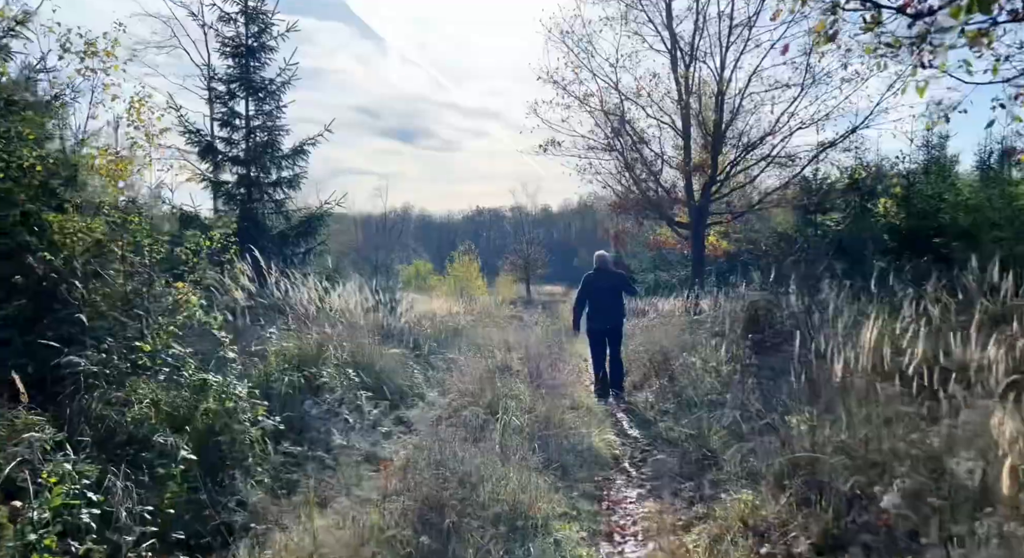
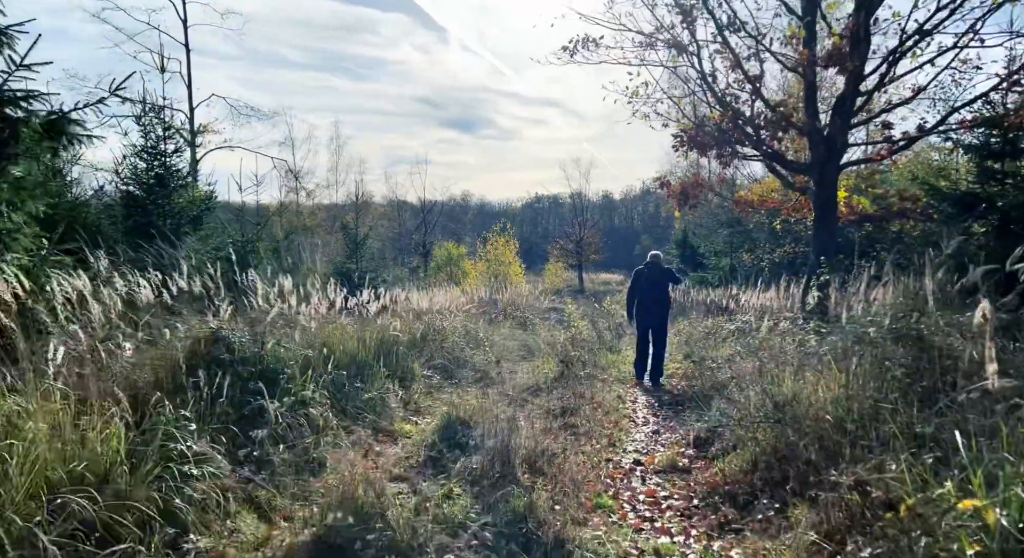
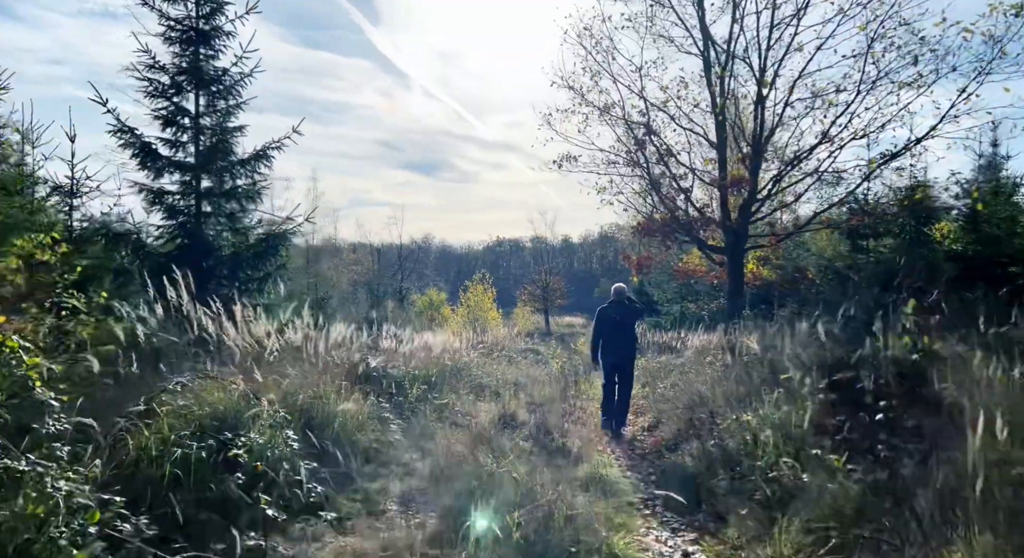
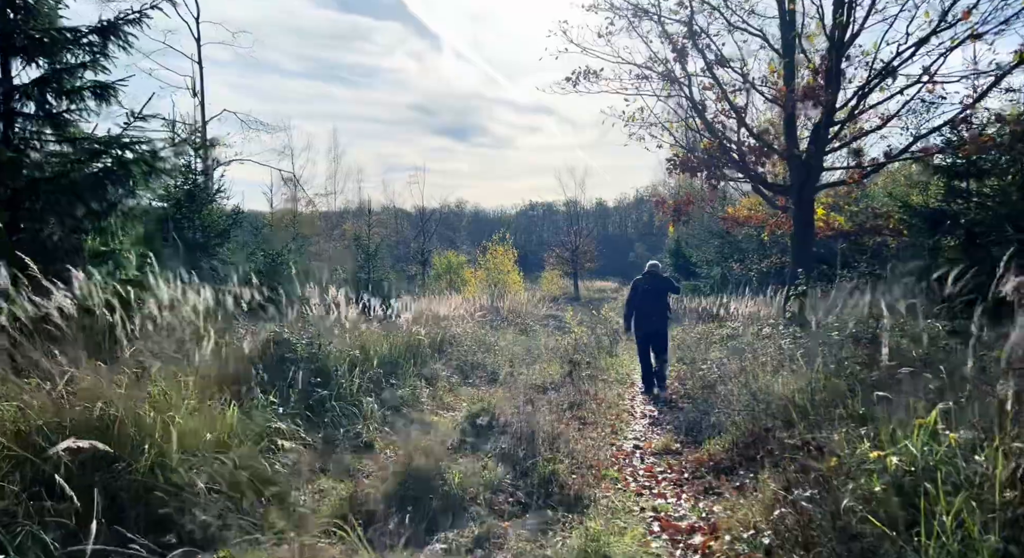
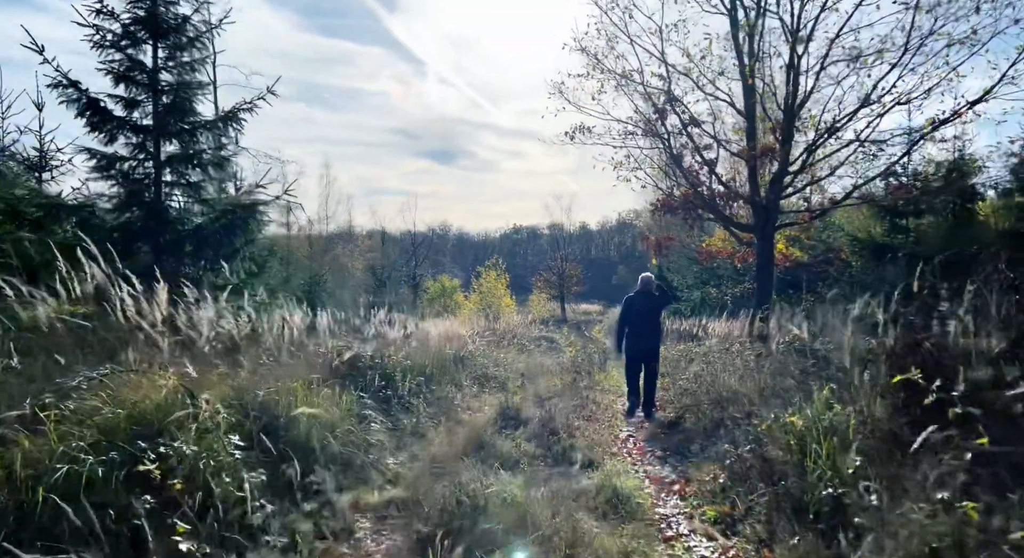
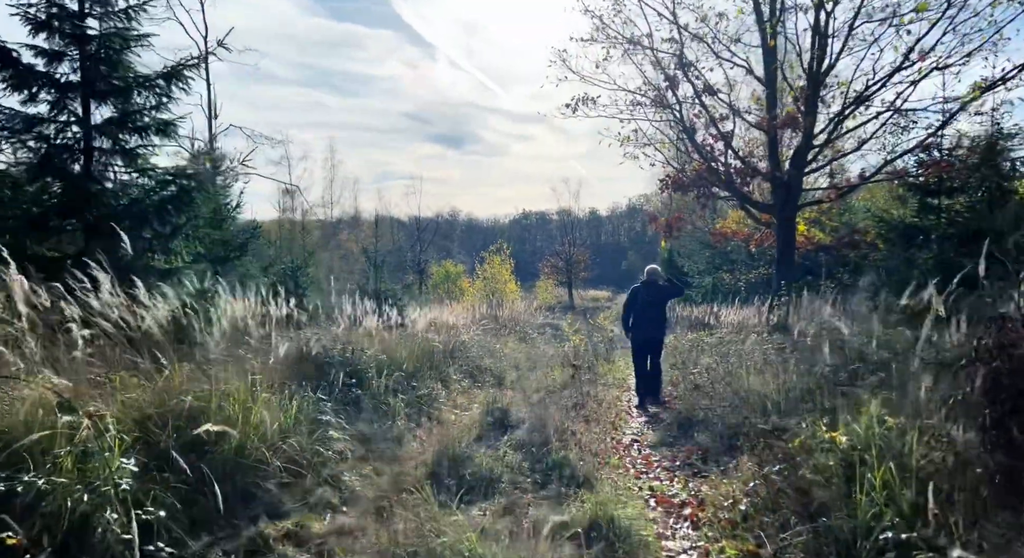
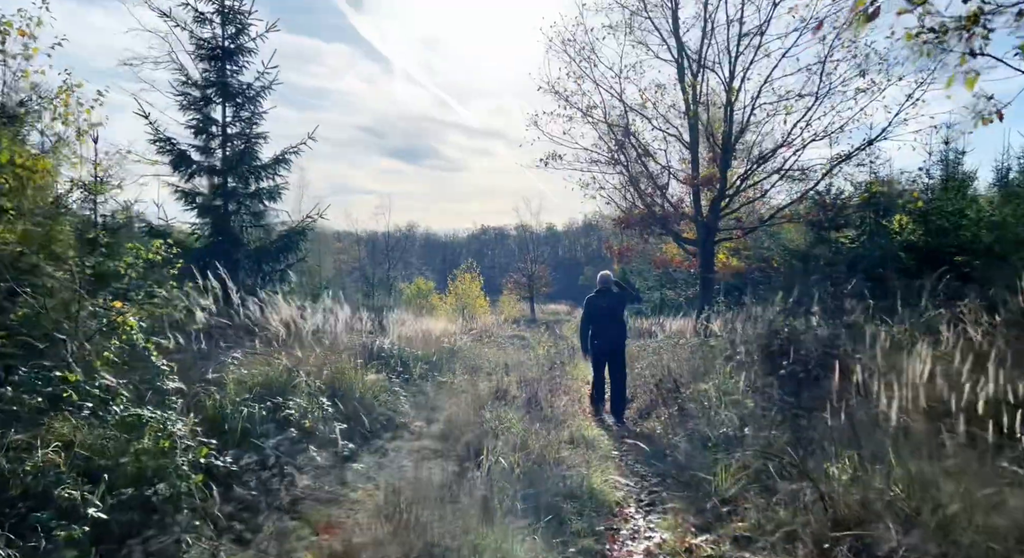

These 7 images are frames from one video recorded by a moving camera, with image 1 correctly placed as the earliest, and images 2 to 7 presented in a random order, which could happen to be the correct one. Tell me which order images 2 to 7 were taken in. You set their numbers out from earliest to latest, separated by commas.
7, 3, 5, 6, 4, 2
